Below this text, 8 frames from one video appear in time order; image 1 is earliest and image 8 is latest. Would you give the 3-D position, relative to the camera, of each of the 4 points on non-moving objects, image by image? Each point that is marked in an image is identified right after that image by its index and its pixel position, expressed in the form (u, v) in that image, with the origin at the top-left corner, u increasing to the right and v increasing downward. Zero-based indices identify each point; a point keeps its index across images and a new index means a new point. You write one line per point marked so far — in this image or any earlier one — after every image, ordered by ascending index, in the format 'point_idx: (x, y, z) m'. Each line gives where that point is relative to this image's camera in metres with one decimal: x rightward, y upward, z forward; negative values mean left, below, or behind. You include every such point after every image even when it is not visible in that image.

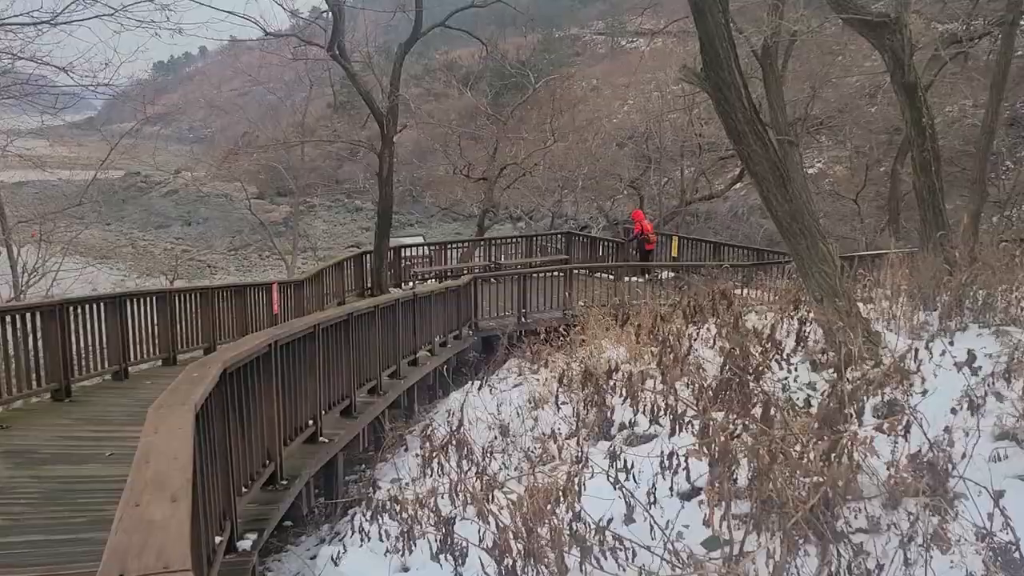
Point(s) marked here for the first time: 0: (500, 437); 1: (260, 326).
0: (0.0, -1.2, +6.9) m
1: (-3.7, -0.5, +12.6) m
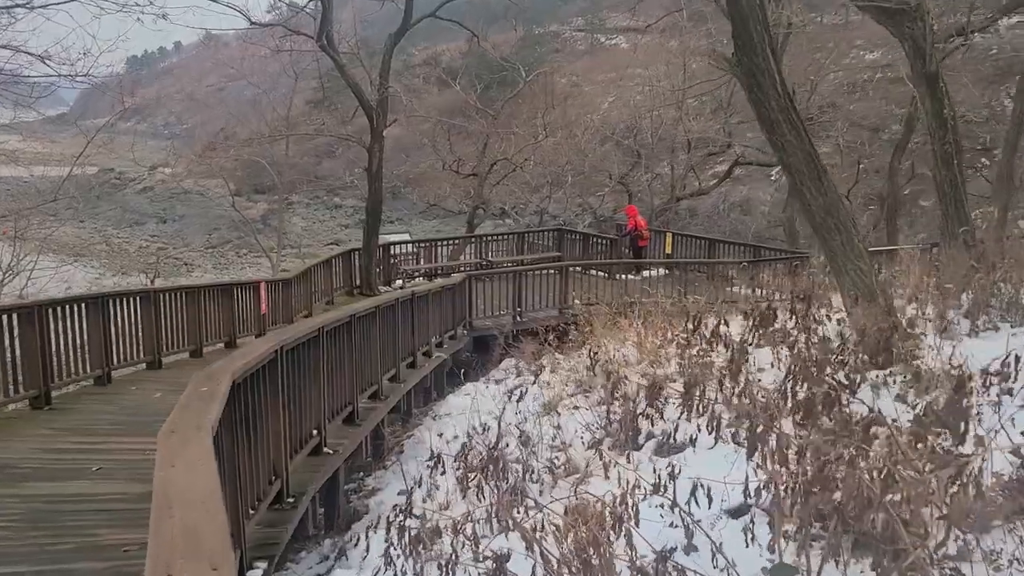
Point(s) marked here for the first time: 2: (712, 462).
0: (+0.1, -1.2, +6.5) m
1: (-3.7, -0.5, +12.1) m
2: (+1.2, -1.0, +5.1) m
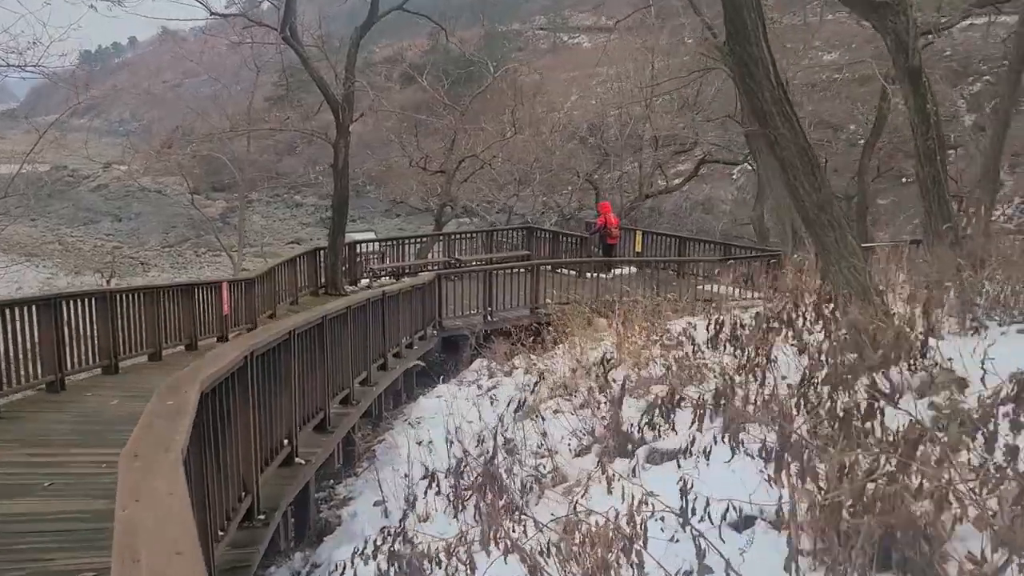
0: (0.0, -1.2, +6.2) m
1: (-4.1, -0.5, +11.7) m
2: (+1.1, -1.0, +4.8) m
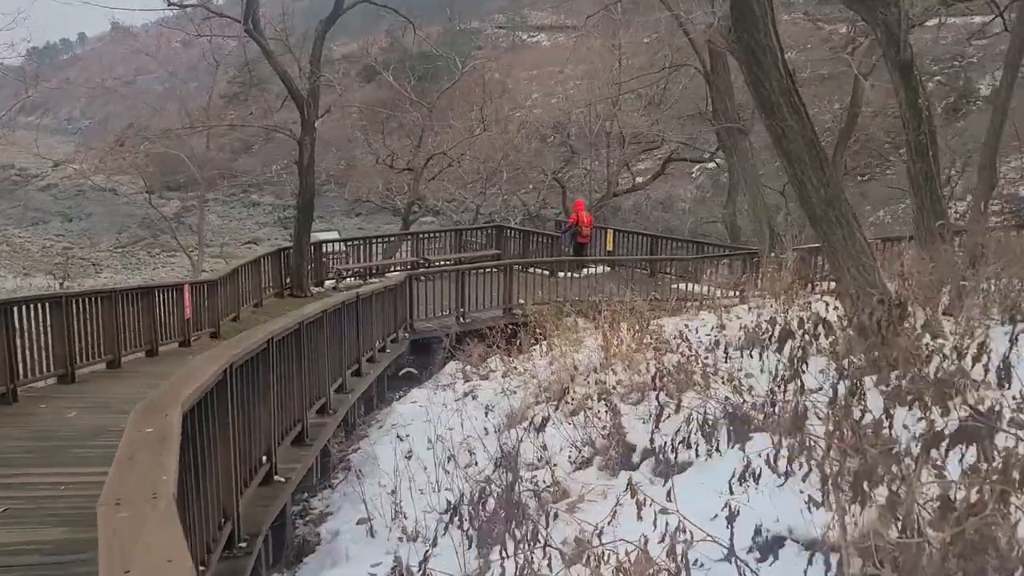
0: (-0.1, -1.2, +5.8) m
1: (-4.4, -0.6, +11.1) m
2: (+1.1, -1.0, +4.5) m
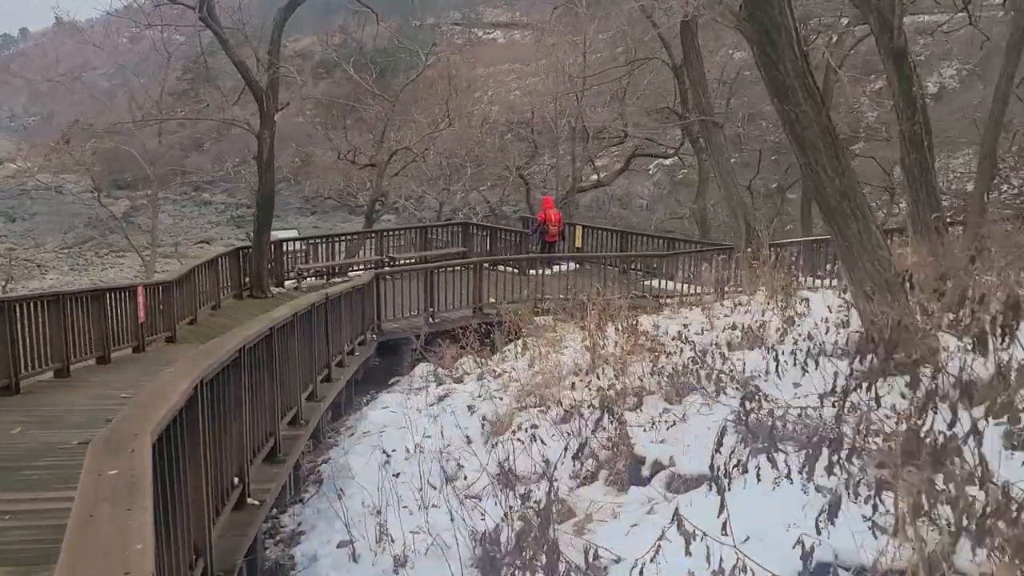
0: (-0.1, -1.2, +5.4) m
1: (-4.7, -0.6, +10.4) m
2: (+1.2, -1.0, +4.1) m
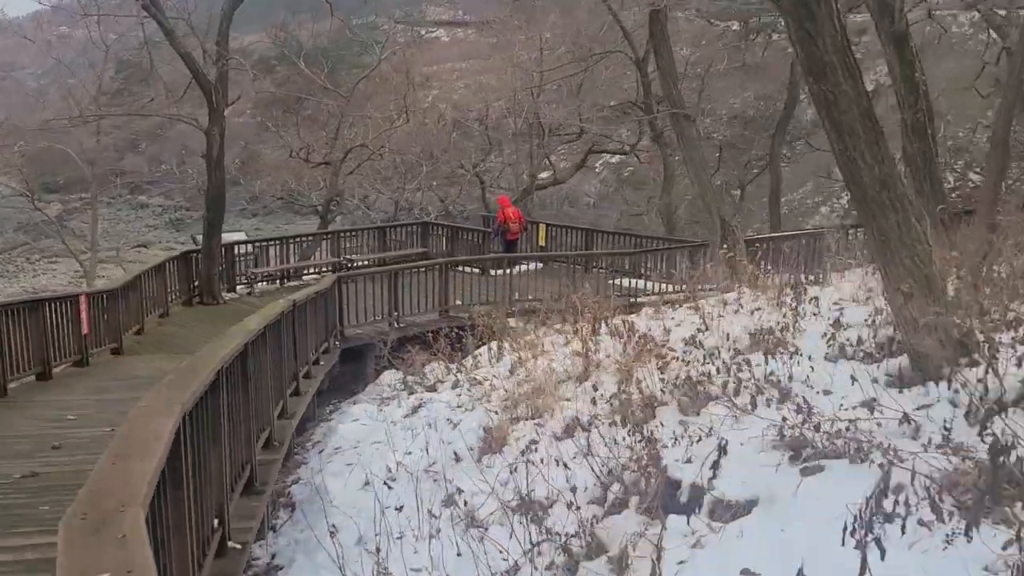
0: (0.0, -1.2, +4.8) m
1: (-4.9, -0.7, +9.6) m
2: (+1.3, -1.0, +3.6) m
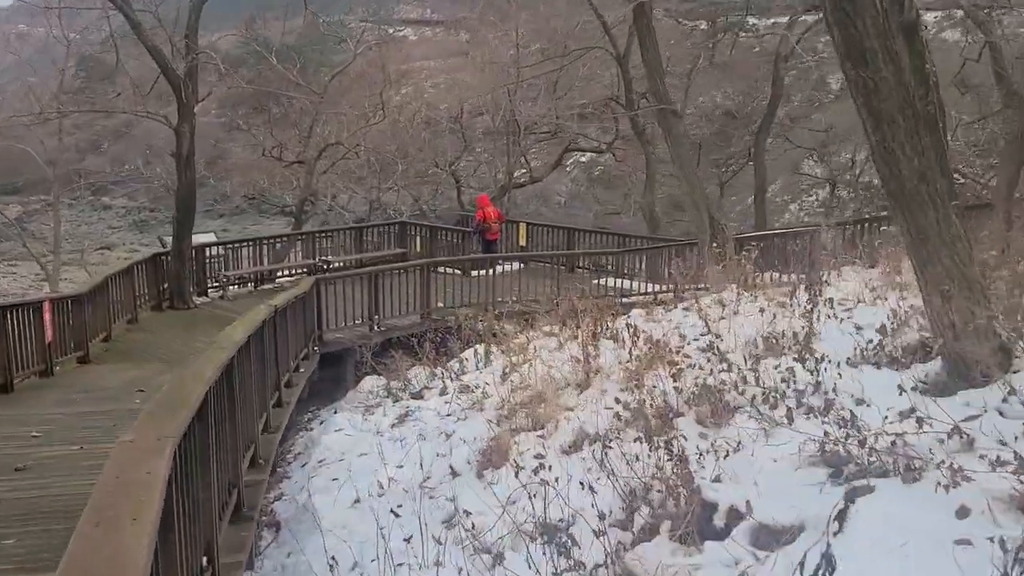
0: (+0.1, -1.3, +4.4) m
1: (-5.0, -0.8, +9.0) m
2: (+1.4, -1.0, +3.2) m
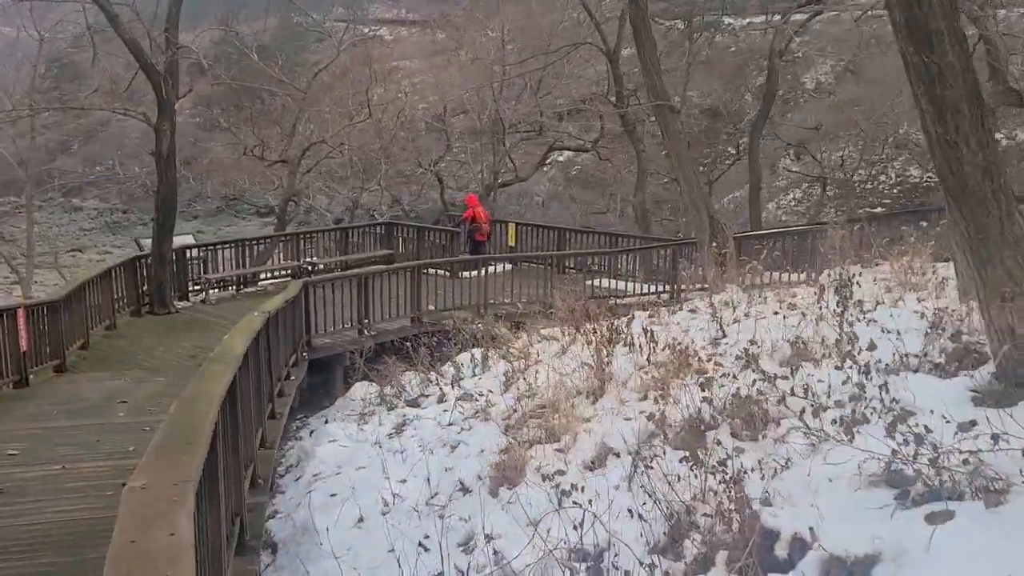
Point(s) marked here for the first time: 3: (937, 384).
0: (+0.2, -1.3, +4.0) m
1: (-4.9, -0.8, +8.5) m
2: (+1.6, -1.1, +2.9) m
3: (+2.3, -0.5, +4.7) m
